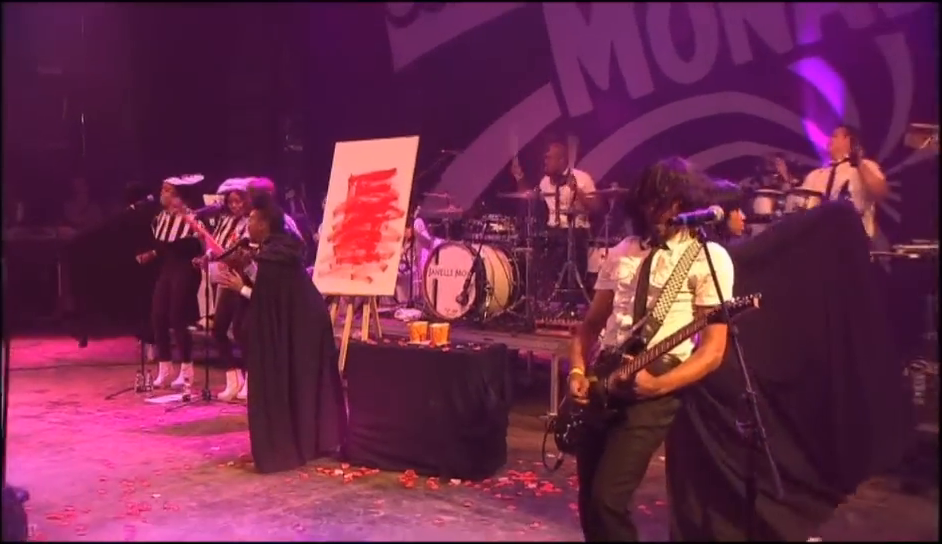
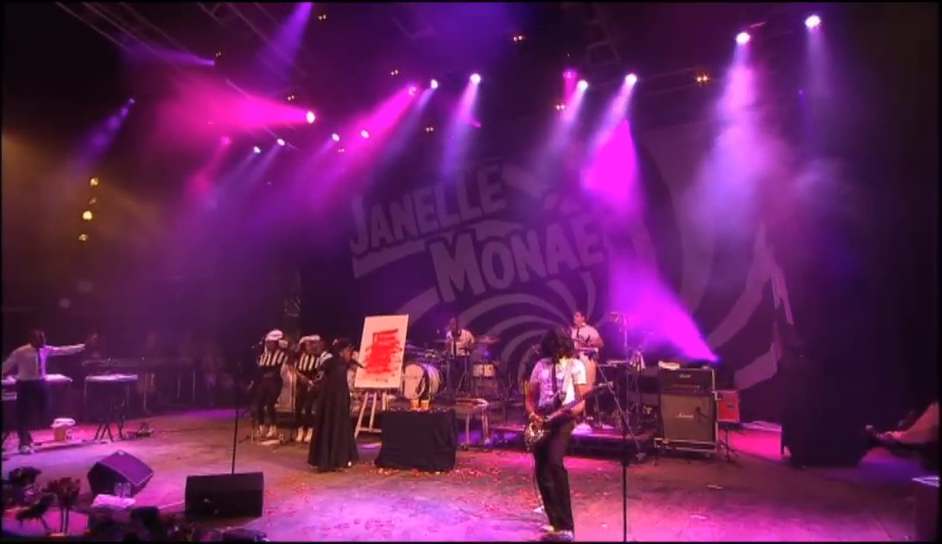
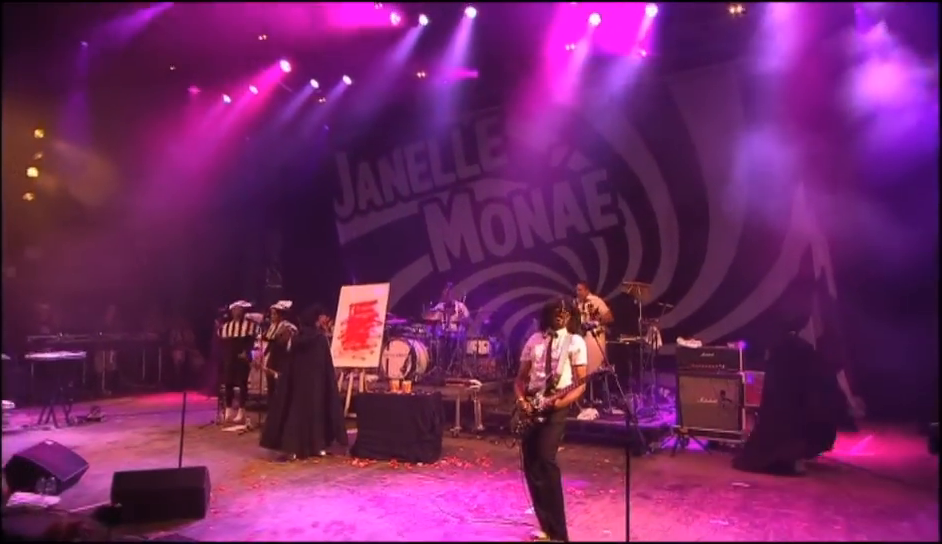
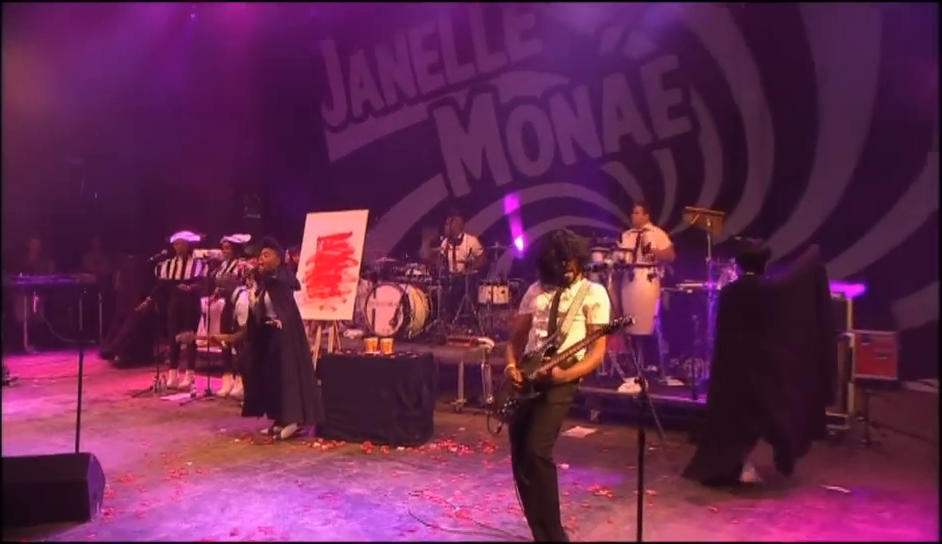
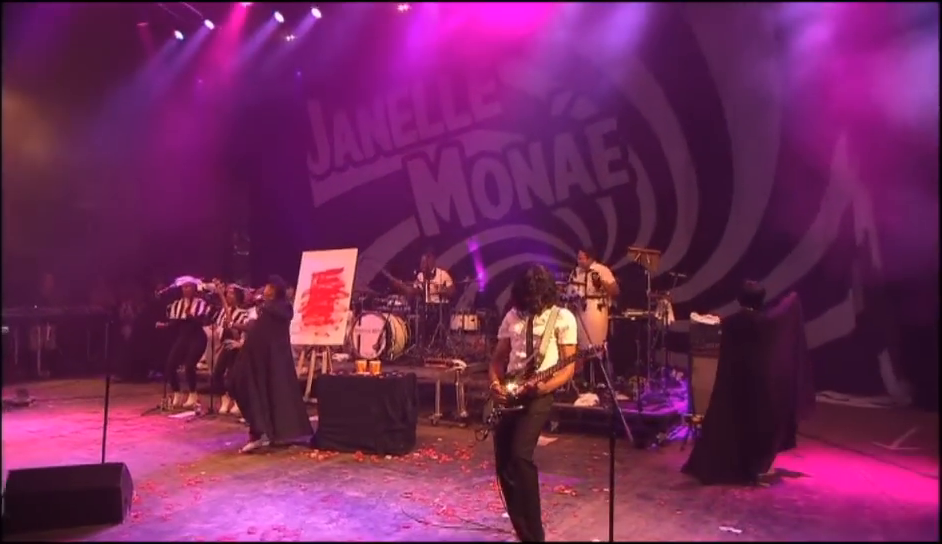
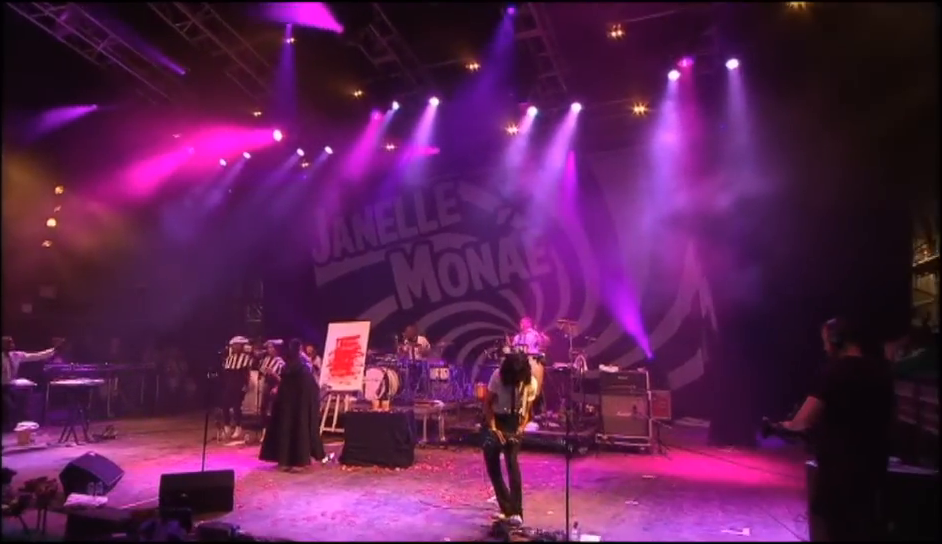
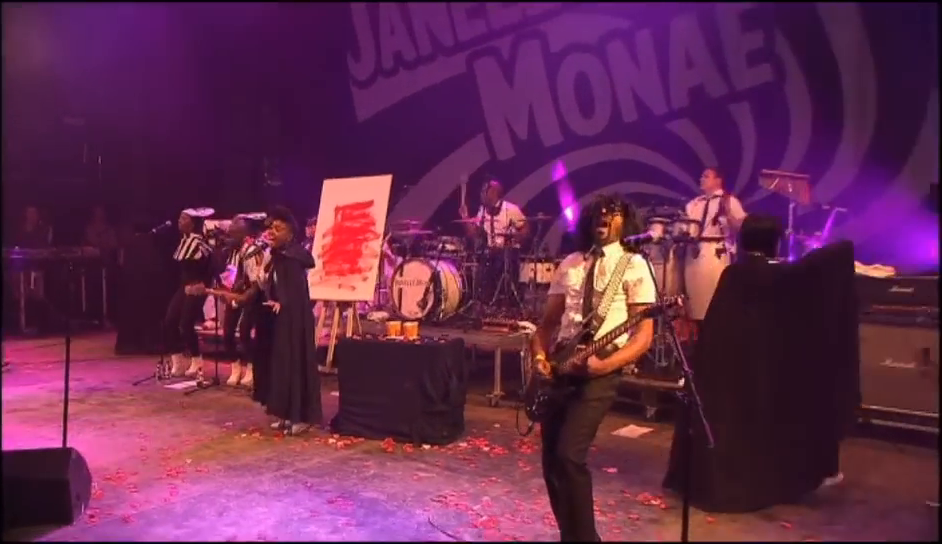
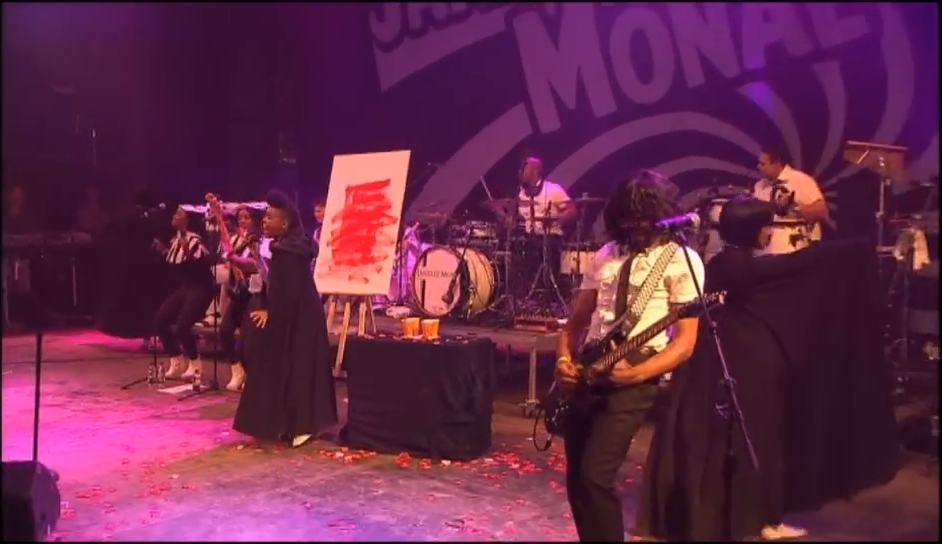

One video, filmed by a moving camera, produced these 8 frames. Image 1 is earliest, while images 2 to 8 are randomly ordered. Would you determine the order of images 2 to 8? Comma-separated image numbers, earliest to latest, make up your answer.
8, 7, 4, 5, 3, 2, 6
